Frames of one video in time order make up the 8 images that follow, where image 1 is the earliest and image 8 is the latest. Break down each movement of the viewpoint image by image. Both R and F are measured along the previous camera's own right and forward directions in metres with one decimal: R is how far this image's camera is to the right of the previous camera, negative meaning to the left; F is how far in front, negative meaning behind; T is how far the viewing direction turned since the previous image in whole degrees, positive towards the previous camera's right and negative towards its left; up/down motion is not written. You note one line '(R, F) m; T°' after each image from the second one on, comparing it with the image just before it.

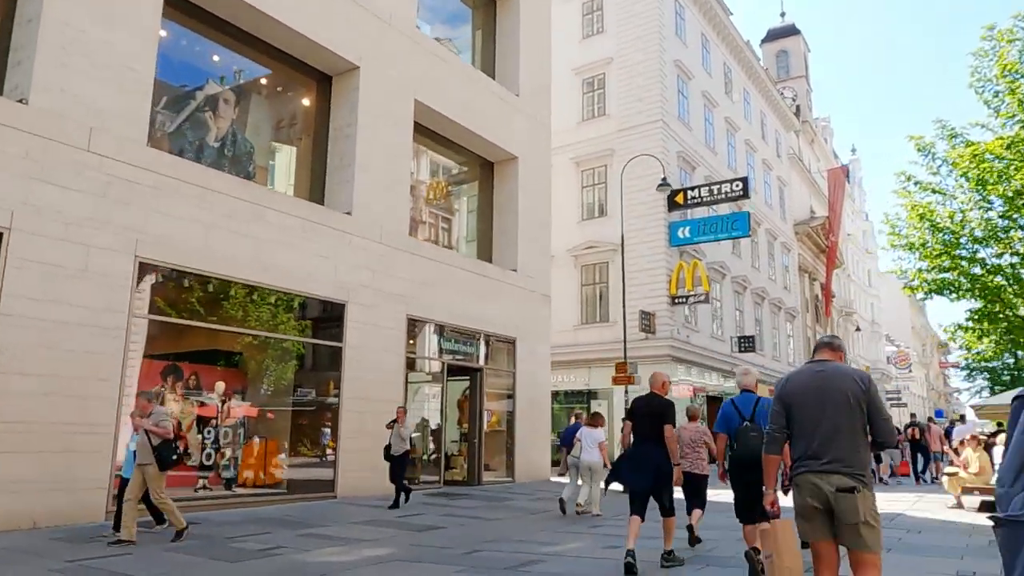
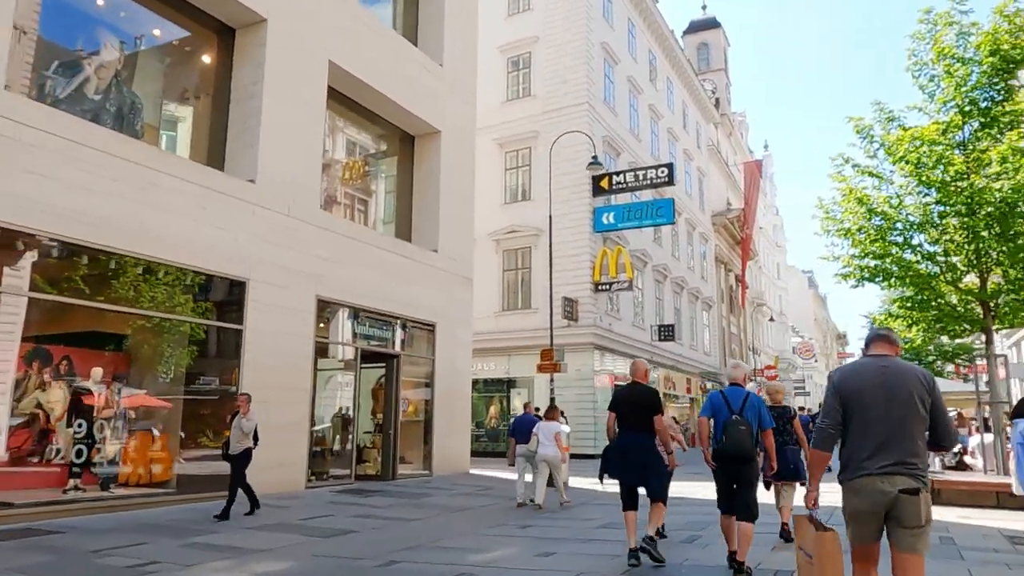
(-0.1, +1.2) m; +6°
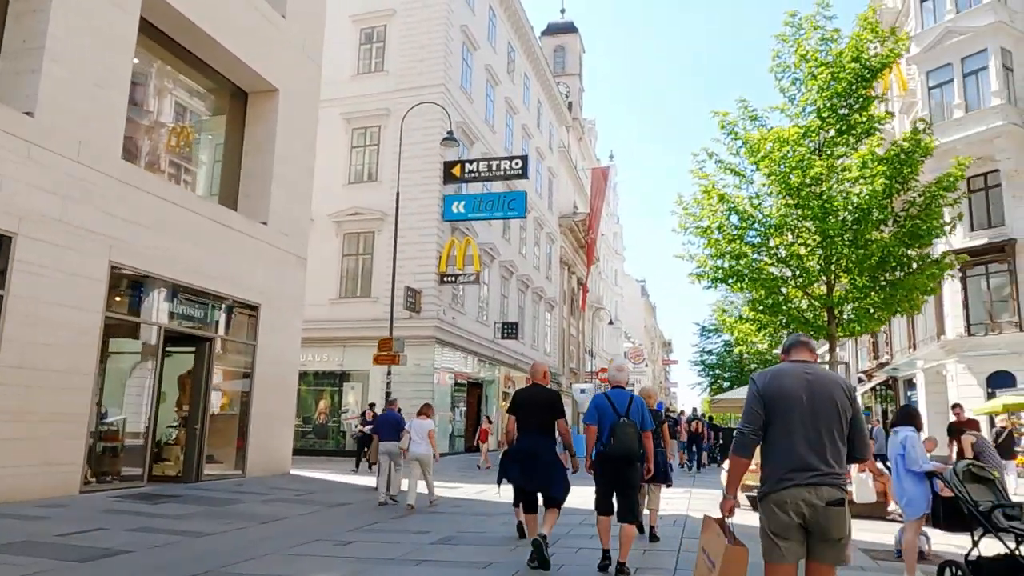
(+0.1, +1.5) m; +12°
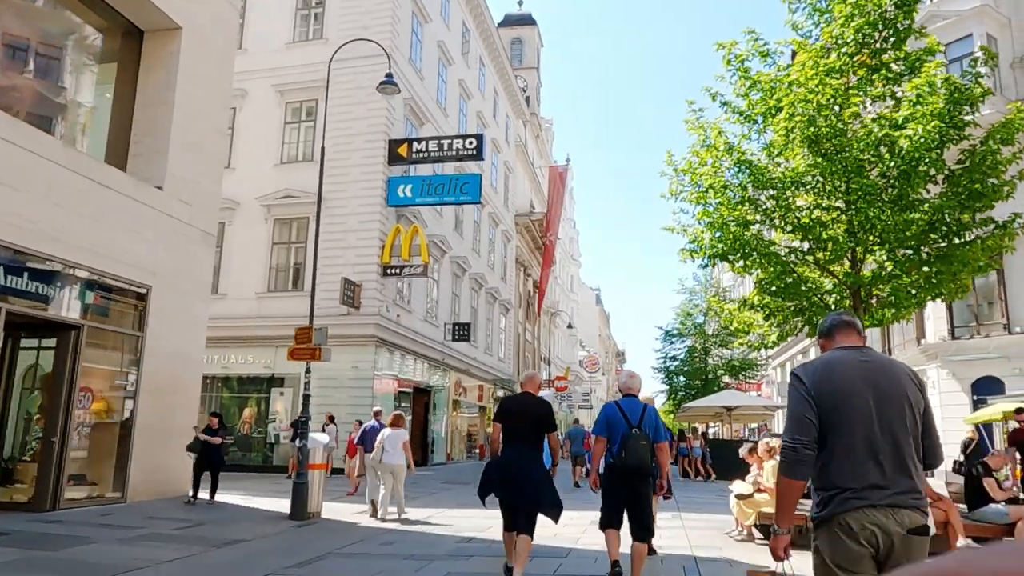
(0.0, +3.1) m; +4°
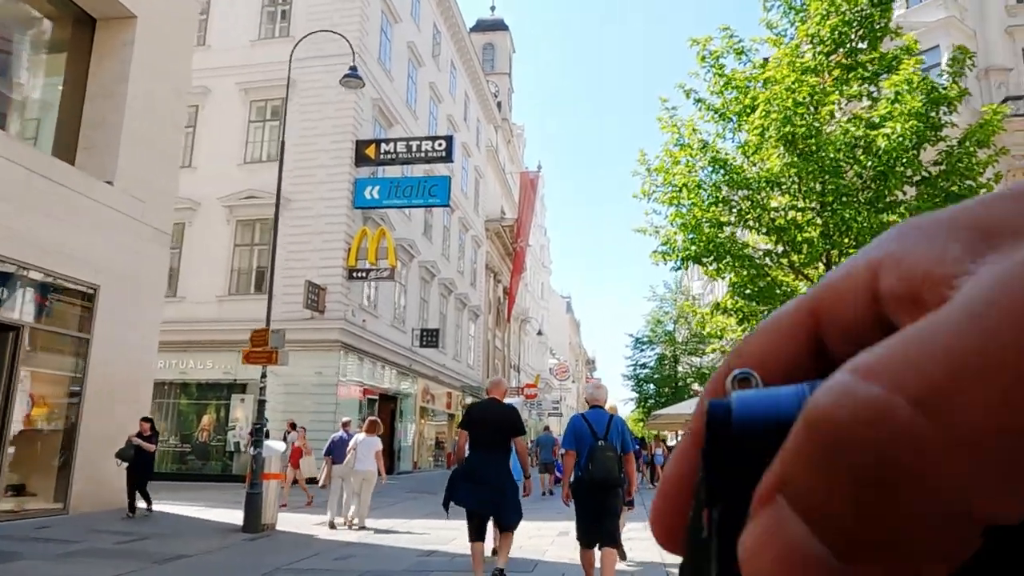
(+0.1, +0.5) m; +2°
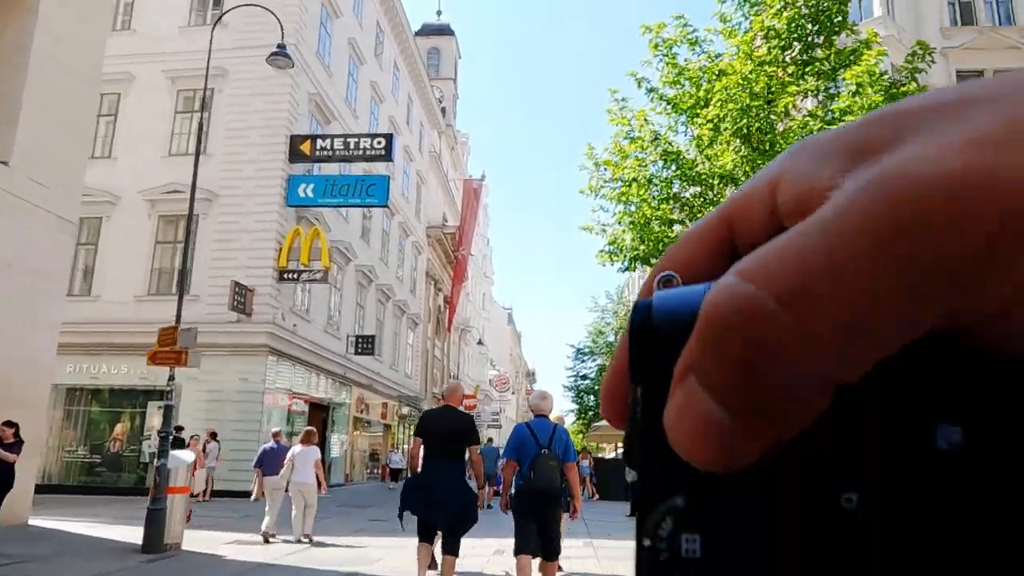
(+0.1, +0.8) m; +4°
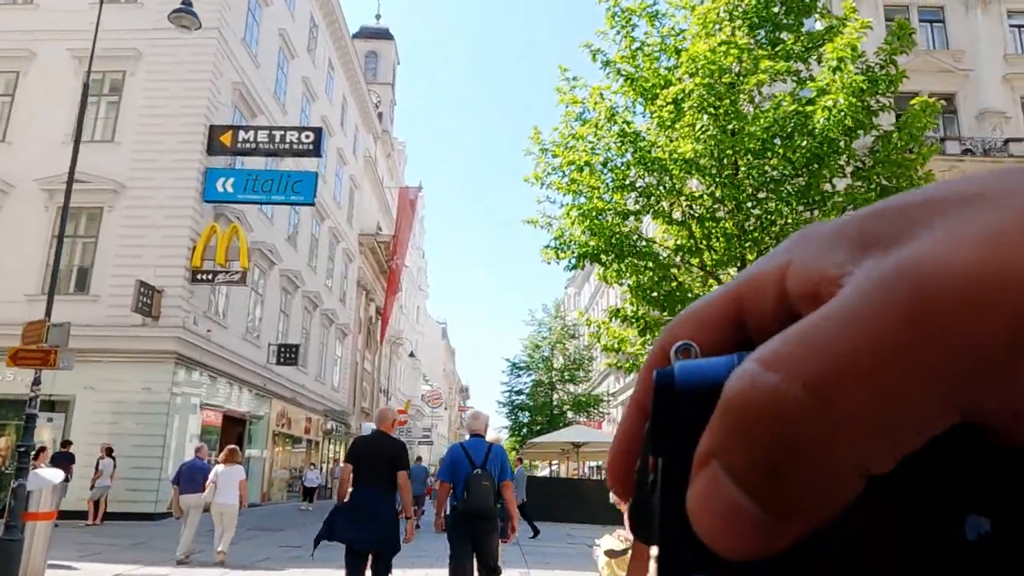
(0.0, +1.3) m; +5°
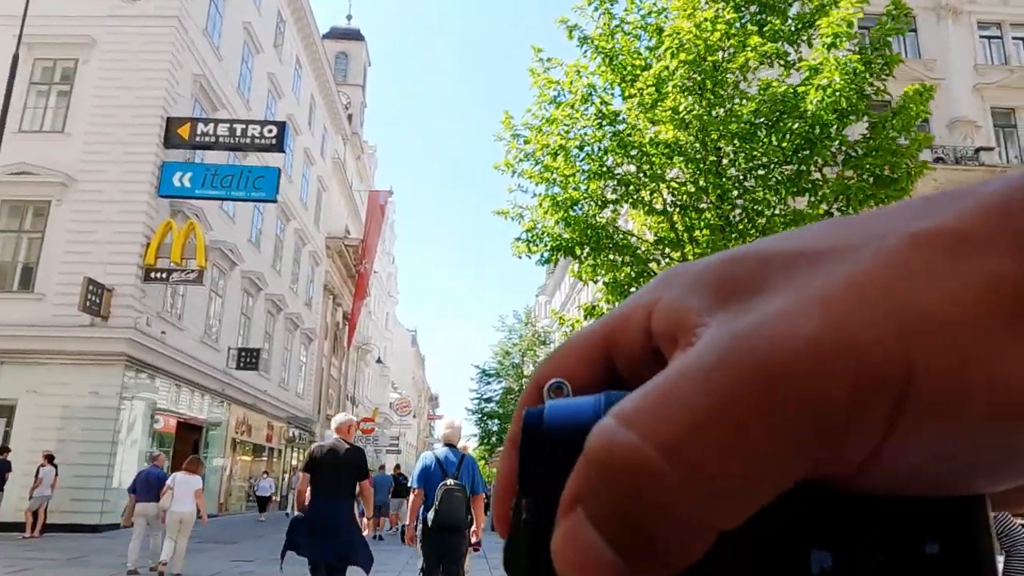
(0.0, +0.7) m; +2°
